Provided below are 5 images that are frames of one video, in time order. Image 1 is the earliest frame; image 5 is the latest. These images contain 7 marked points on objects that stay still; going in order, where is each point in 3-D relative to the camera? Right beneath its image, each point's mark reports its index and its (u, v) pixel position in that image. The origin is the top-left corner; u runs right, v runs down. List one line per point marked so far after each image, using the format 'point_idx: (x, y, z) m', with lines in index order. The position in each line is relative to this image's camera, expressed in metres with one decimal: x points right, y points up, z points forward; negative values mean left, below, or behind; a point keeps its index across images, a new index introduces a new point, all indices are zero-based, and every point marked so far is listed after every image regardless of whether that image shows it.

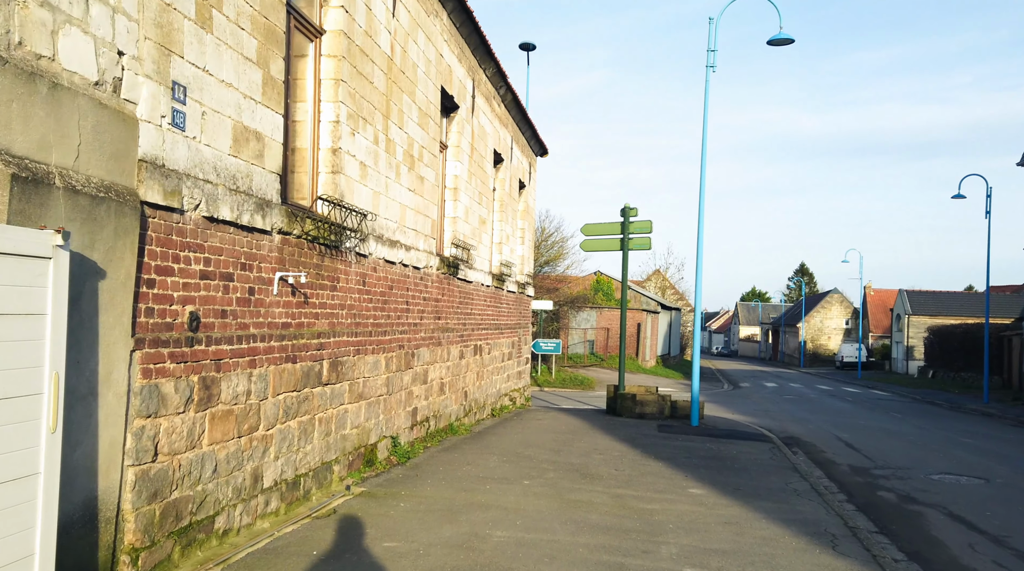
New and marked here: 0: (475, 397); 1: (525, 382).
0: (-0.6, -1.7, +13.3) m
1: (+0.3, -2.1, +18.8) m
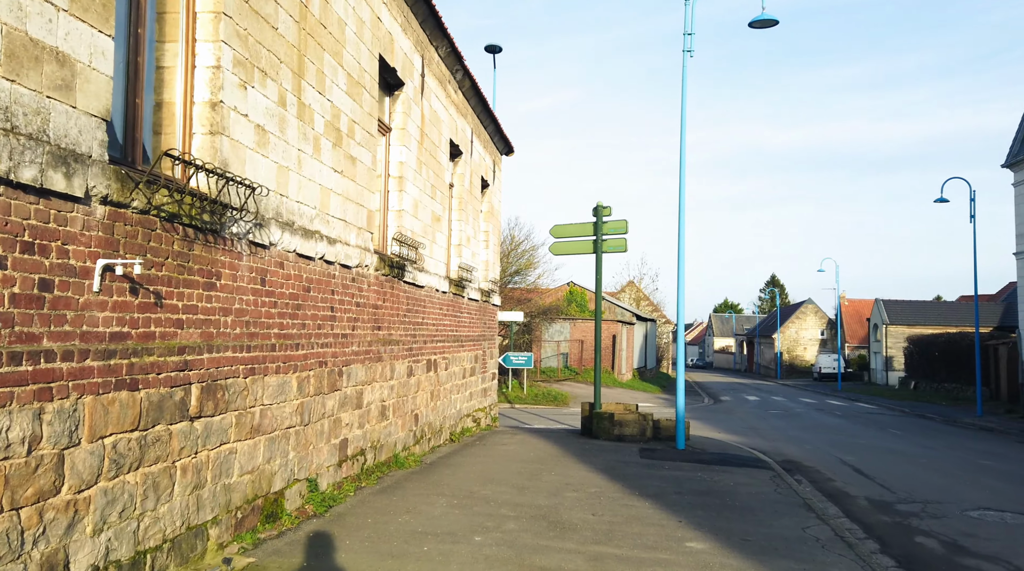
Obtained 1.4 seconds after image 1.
0: (-1.1, -1.8, +11.4) m
1: (-0.4, -2.3, +16.9) m
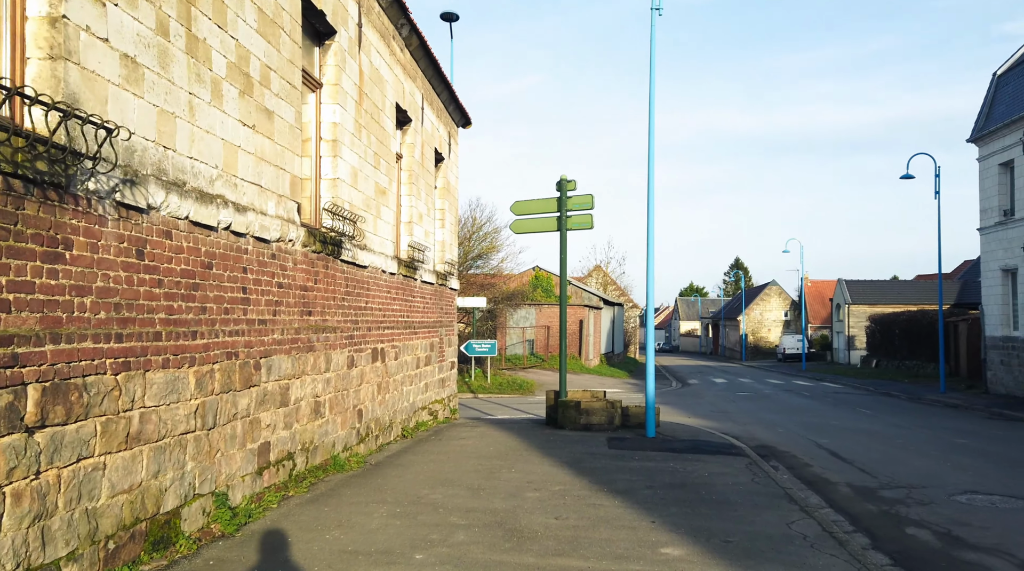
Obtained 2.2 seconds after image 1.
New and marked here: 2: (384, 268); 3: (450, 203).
0: (-1.6, -1.6, +10.4) m
1: (-1.1, -2.0, +15.9) m
2: (-1.6, +0.2, +10.7) m
3: (-1.1, +1.5, +15.8) m
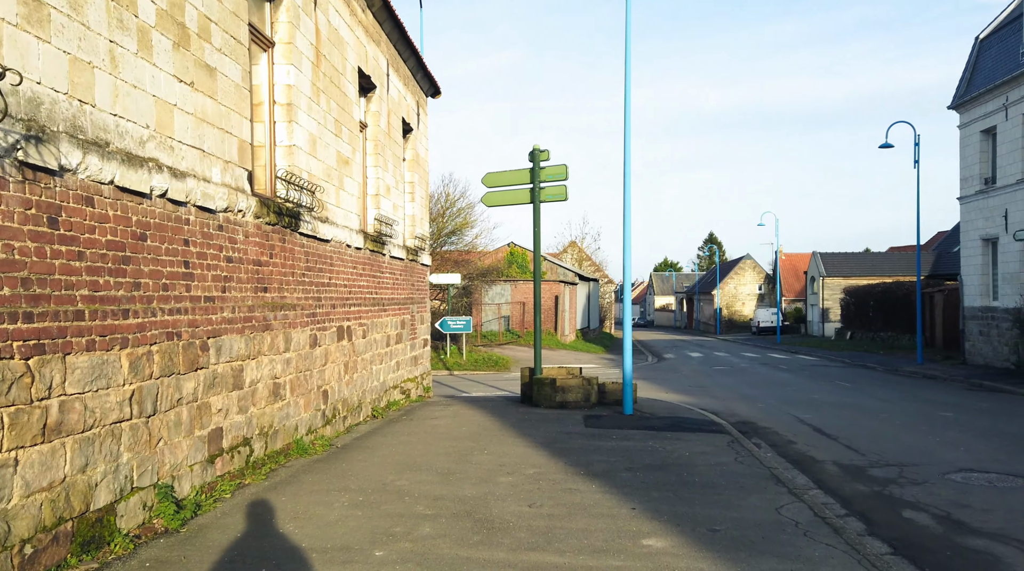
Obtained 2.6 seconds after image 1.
0: (-2.0, -1.3, +9.9) m
1: (-1.6, -1.5, +15.5) m
2: (-1.9, +0.5, +10.2) m
3: (-1.6, +2.0, +15.2) m
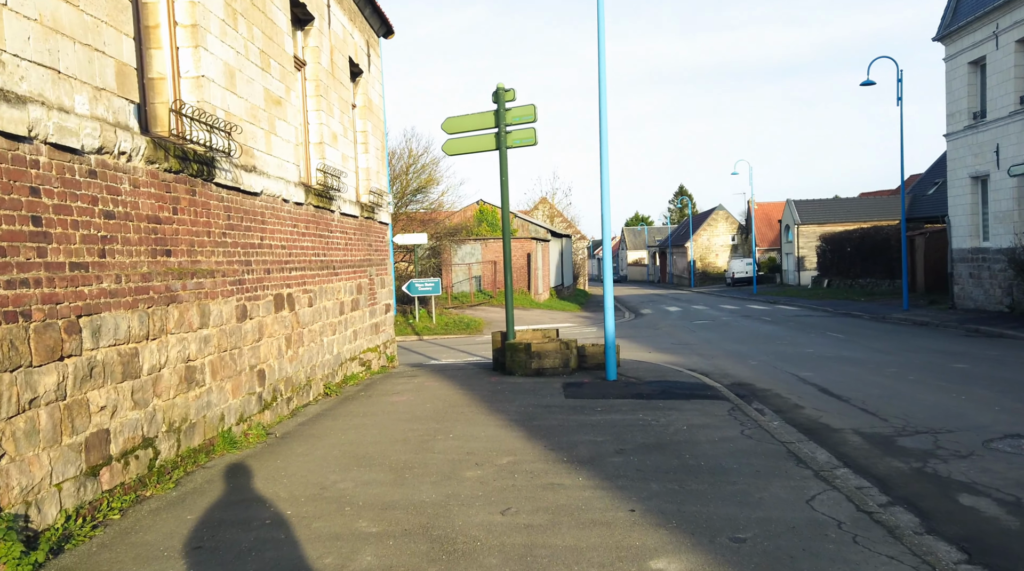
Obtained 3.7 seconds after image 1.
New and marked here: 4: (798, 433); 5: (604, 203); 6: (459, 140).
0: (-2.3, -0.9, +8.5) m
1: (-2.1, -0.9, +14.1) m
2: (-2.3, +0.9, +8.8) m
3: (-2.2, +2.6, +13.7) m
4: (+2.7, -1.4, +8.0) m
5: (+1.2, +1.1, +11.4) m
6: (-0.8, +2.1, +12.5) m
